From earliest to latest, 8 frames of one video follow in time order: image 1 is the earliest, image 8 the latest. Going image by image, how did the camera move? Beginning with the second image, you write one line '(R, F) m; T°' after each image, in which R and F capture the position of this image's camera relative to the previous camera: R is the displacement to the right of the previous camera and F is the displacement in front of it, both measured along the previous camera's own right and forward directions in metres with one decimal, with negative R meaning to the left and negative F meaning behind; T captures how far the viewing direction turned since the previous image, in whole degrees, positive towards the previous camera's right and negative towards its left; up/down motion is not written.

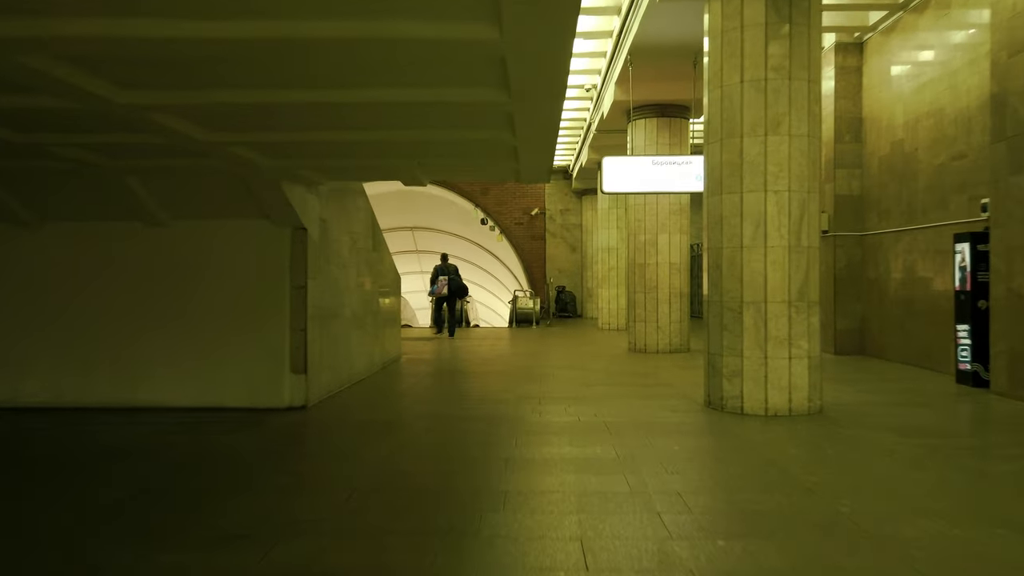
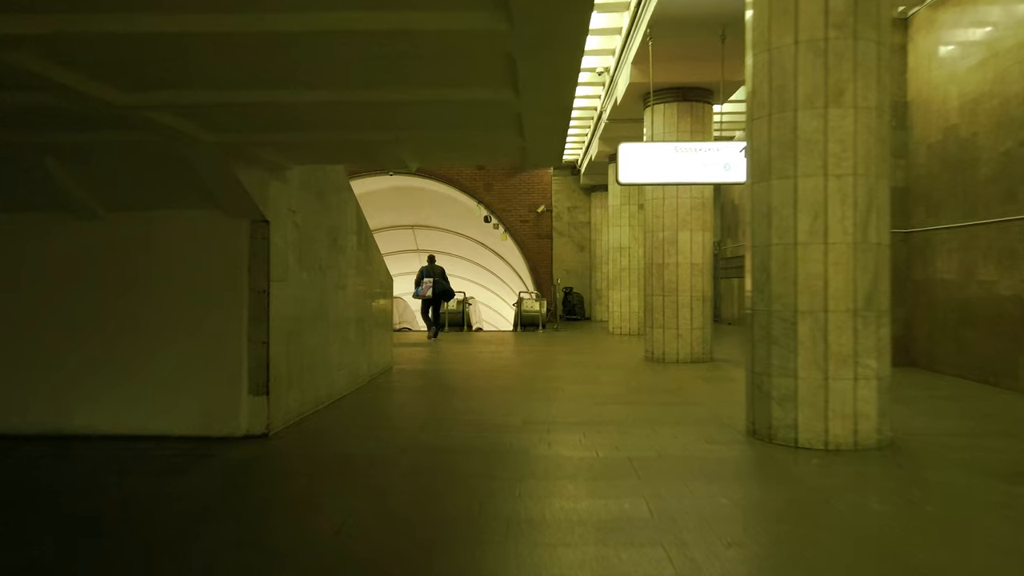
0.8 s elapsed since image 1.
(0.0, +1.3) m; 0°
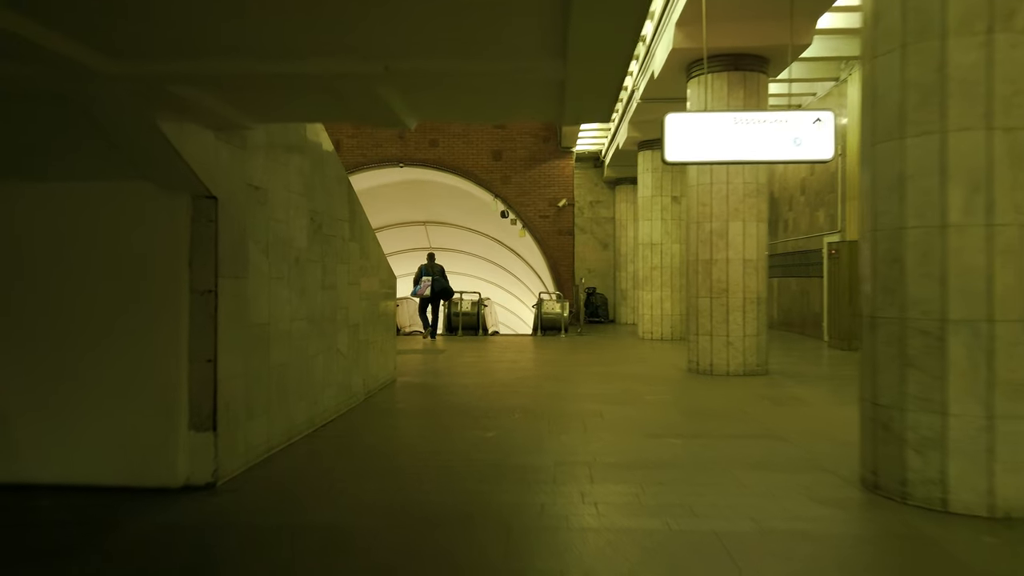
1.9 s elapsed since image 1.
(-0.1, +1.6) m; -1°
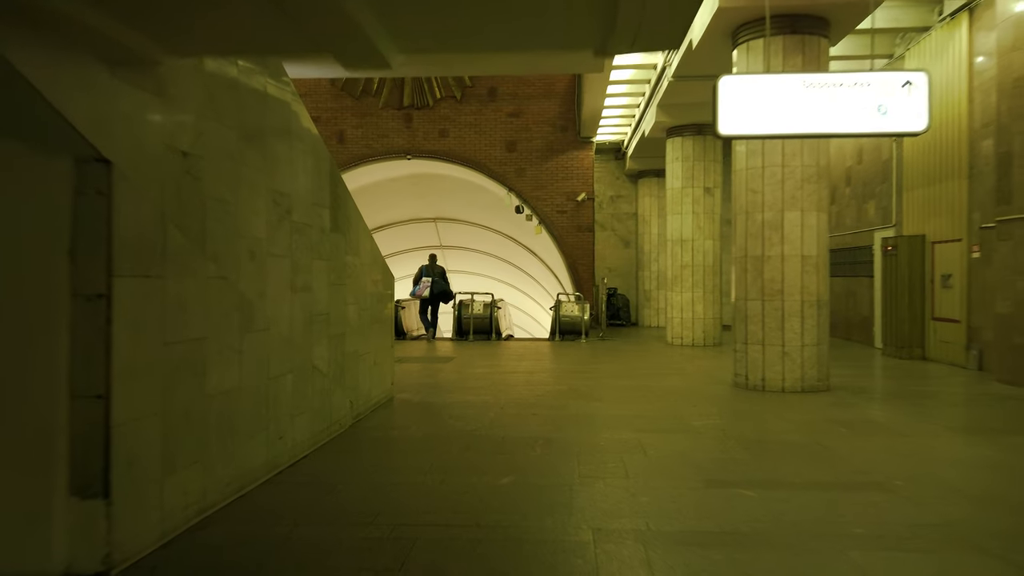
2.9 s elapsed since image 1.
(0.0, +1.4) m; -1°
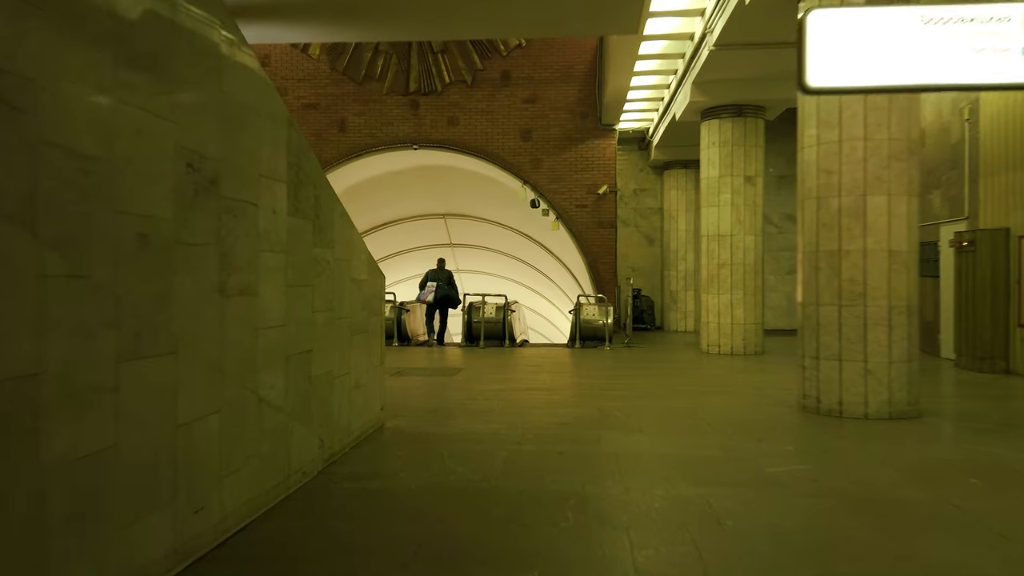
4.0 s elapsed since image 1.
(-0.1, +1.6) m; -1°
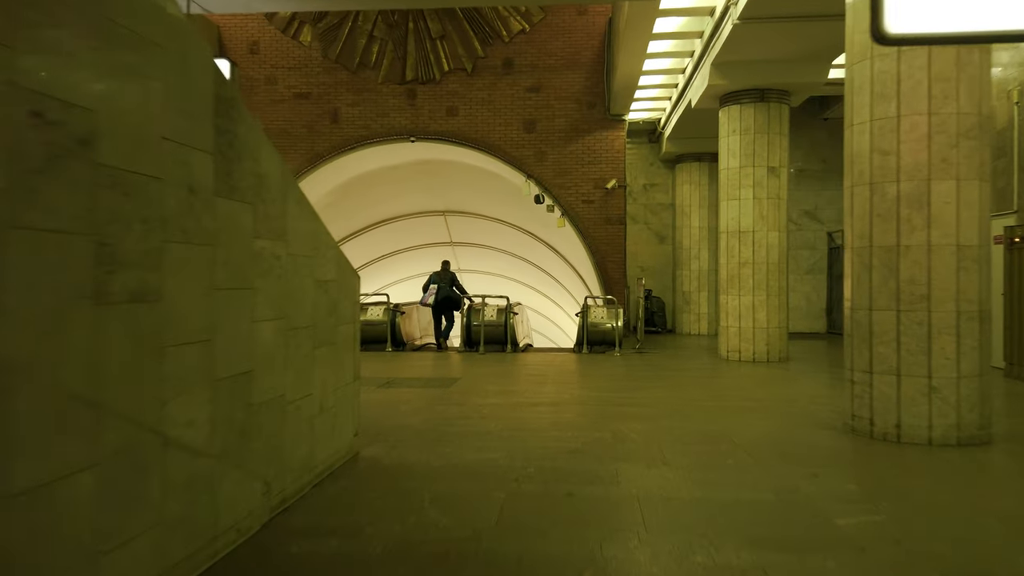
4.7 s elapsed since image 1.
(0.0, +1.1) m; 0°
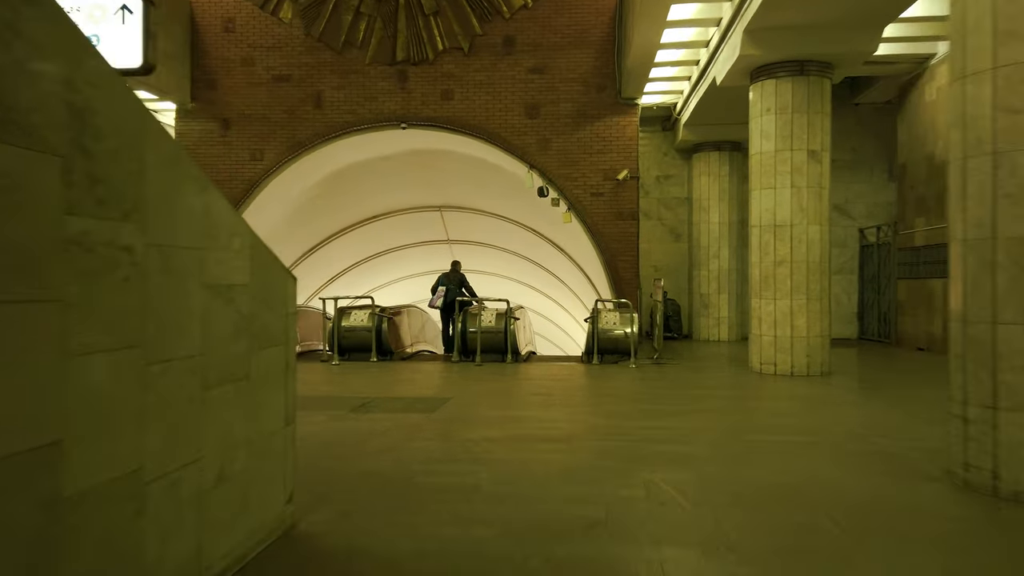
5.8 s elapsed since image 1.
(0.0, +1.6) m; 0°
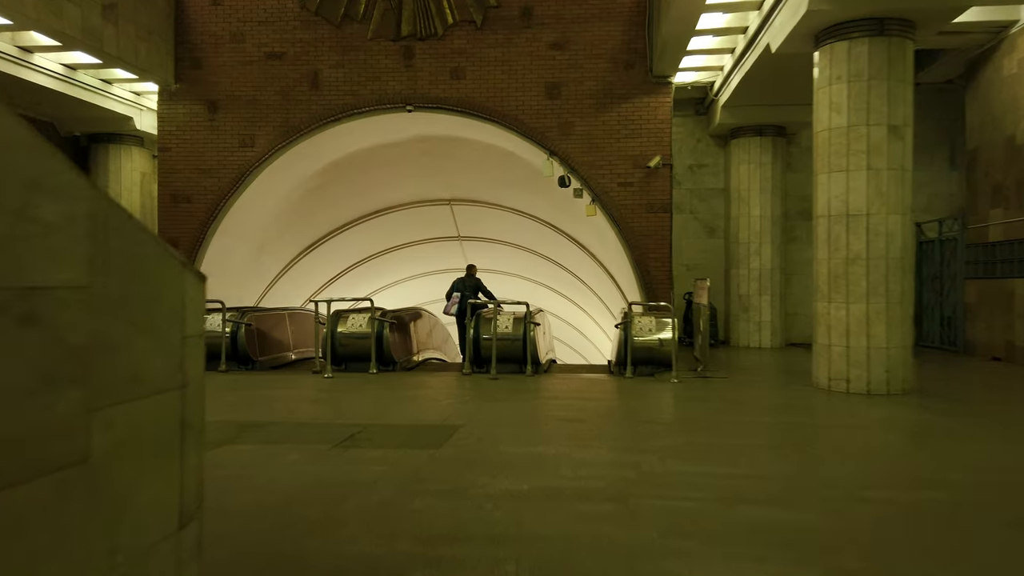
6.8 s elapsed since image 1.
(-0.1, +1.6) m; -1°
